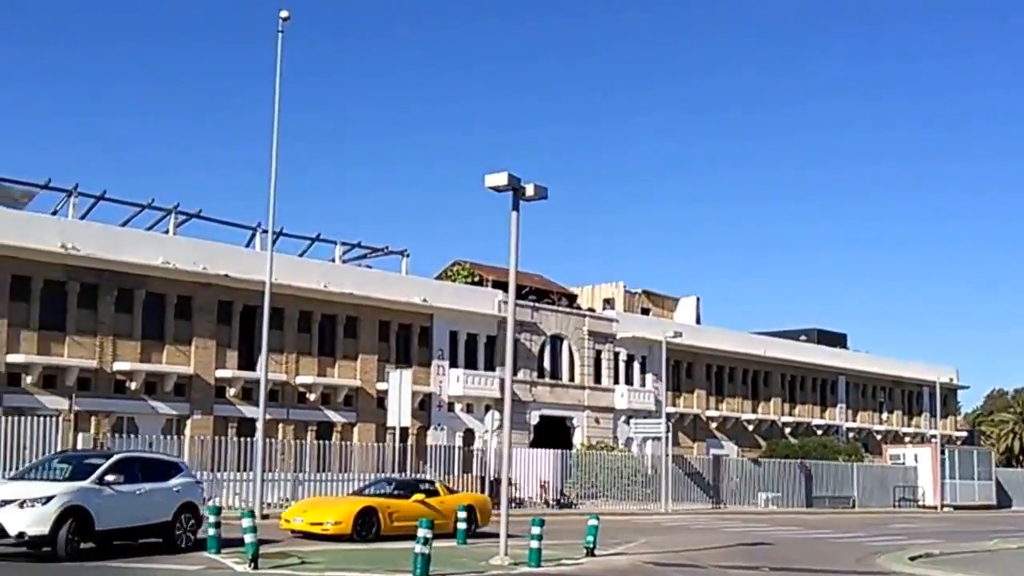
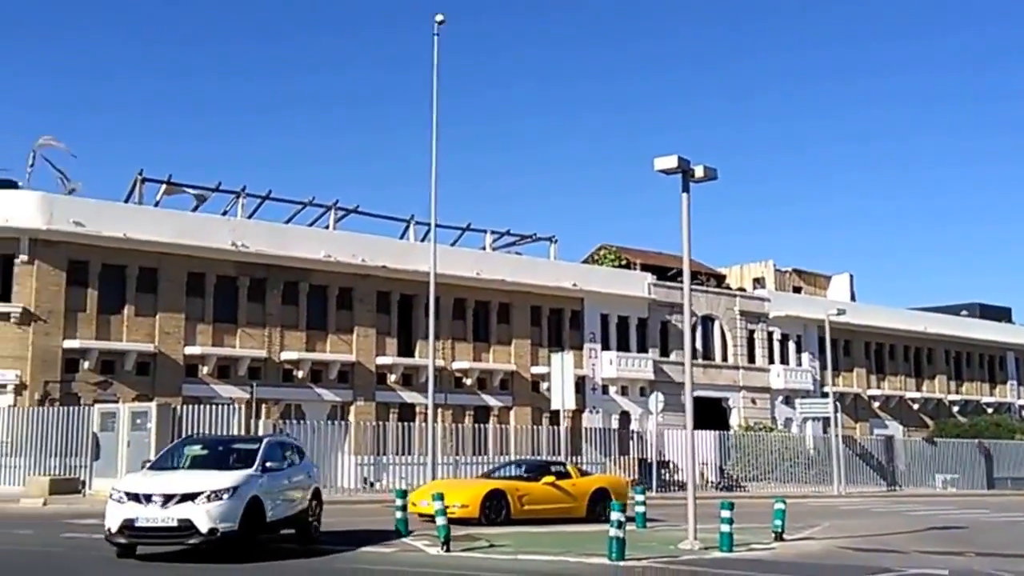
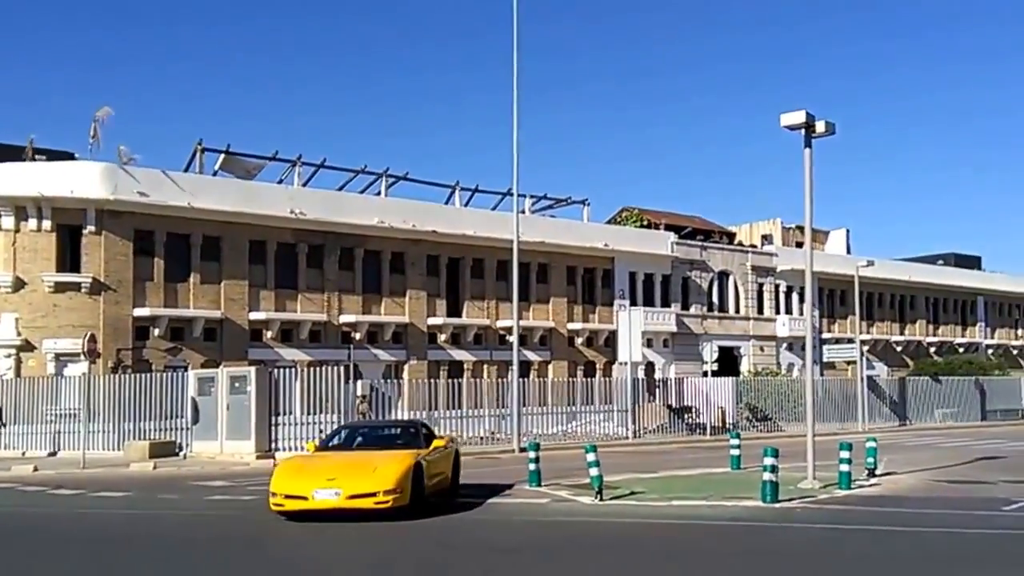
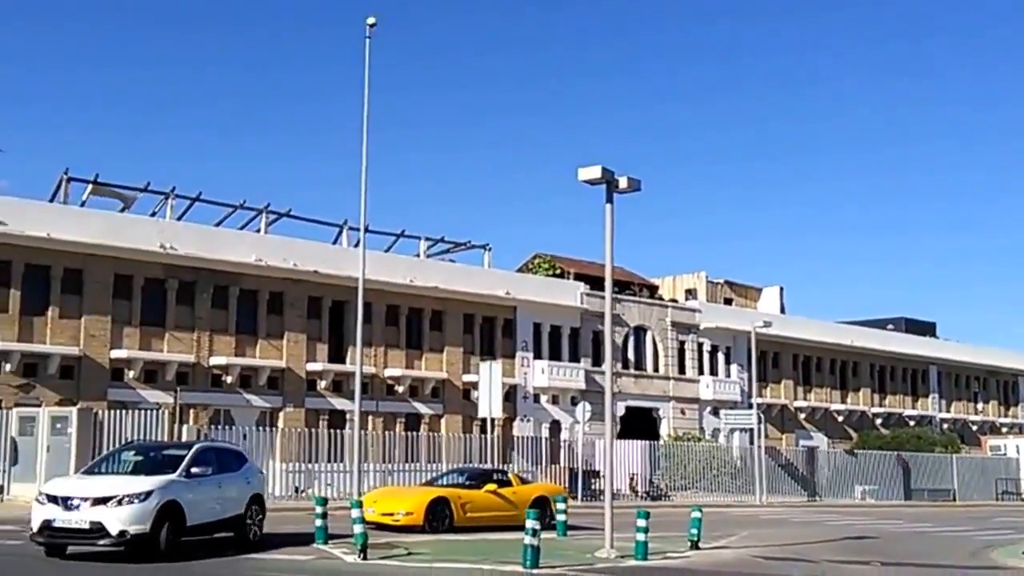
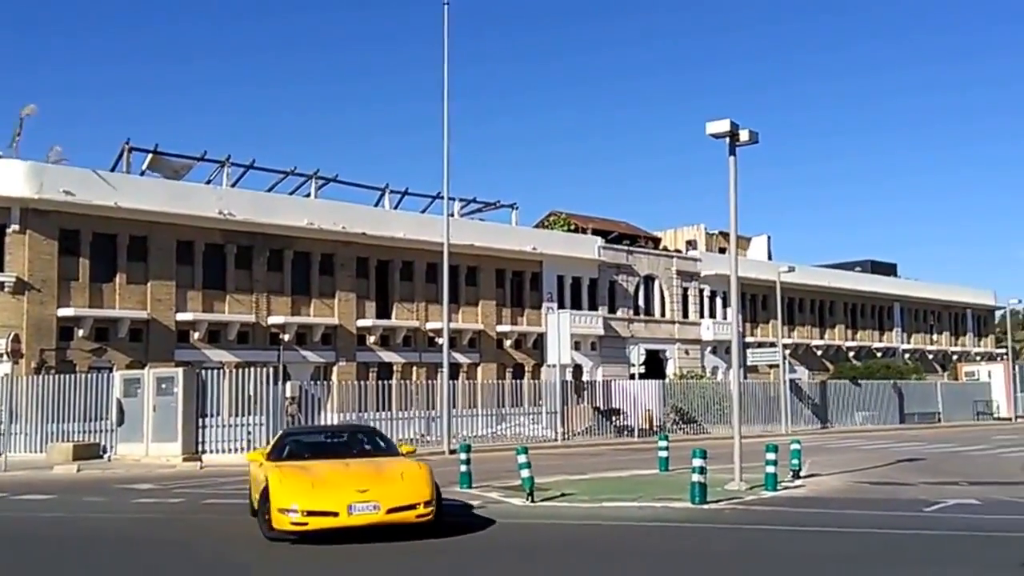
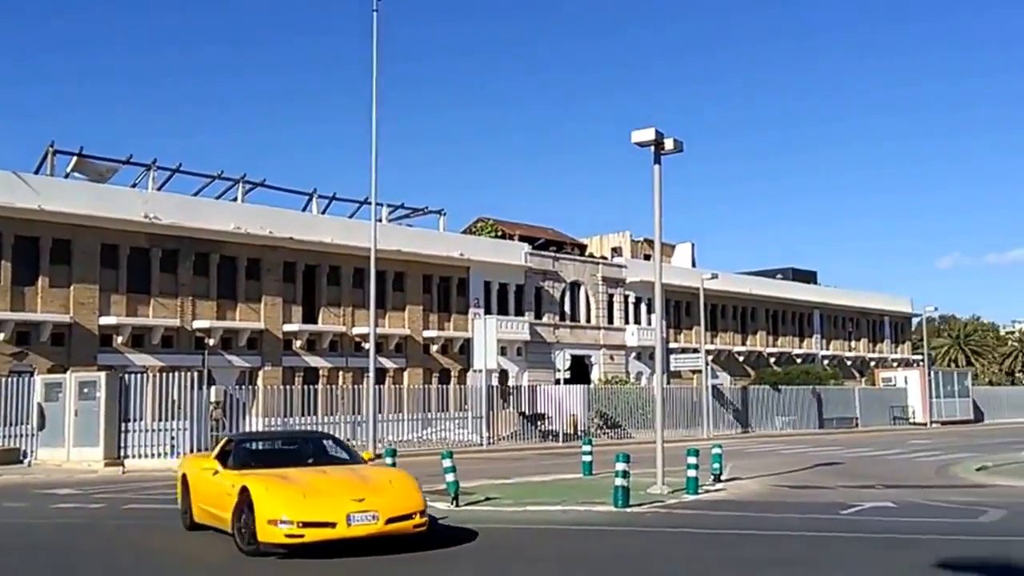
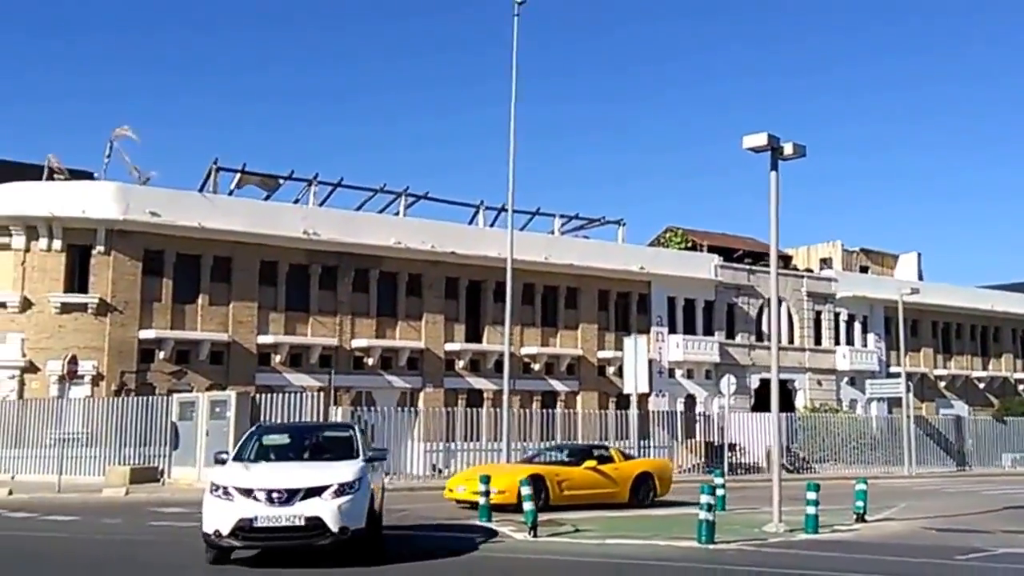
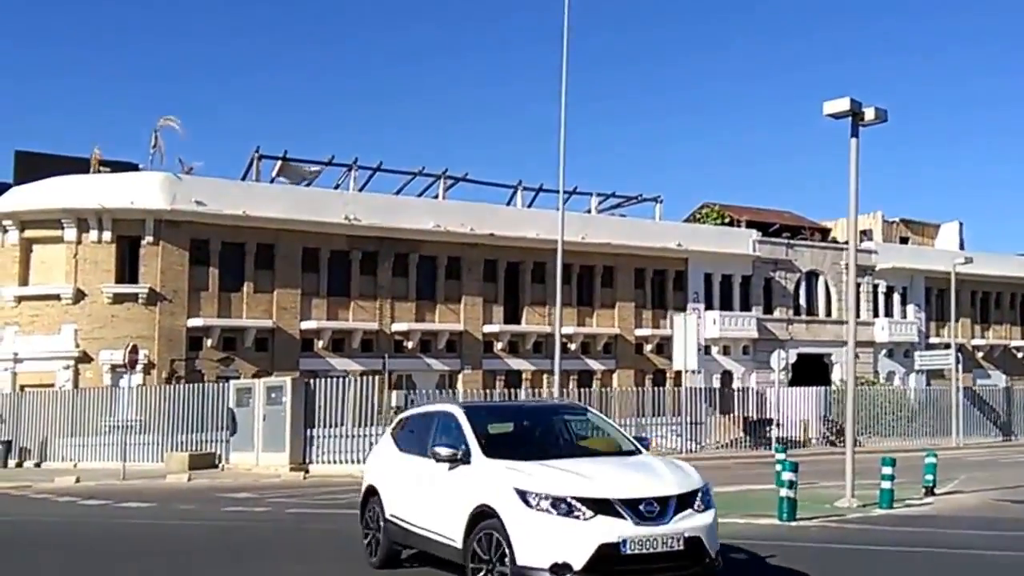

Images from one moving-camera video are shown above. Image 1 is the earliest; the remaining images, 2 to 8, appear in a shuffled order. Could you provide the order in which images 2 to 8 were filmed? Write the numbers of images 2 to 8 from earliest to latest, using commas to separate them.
4, 2, 7, 8, 3, 5, 6
